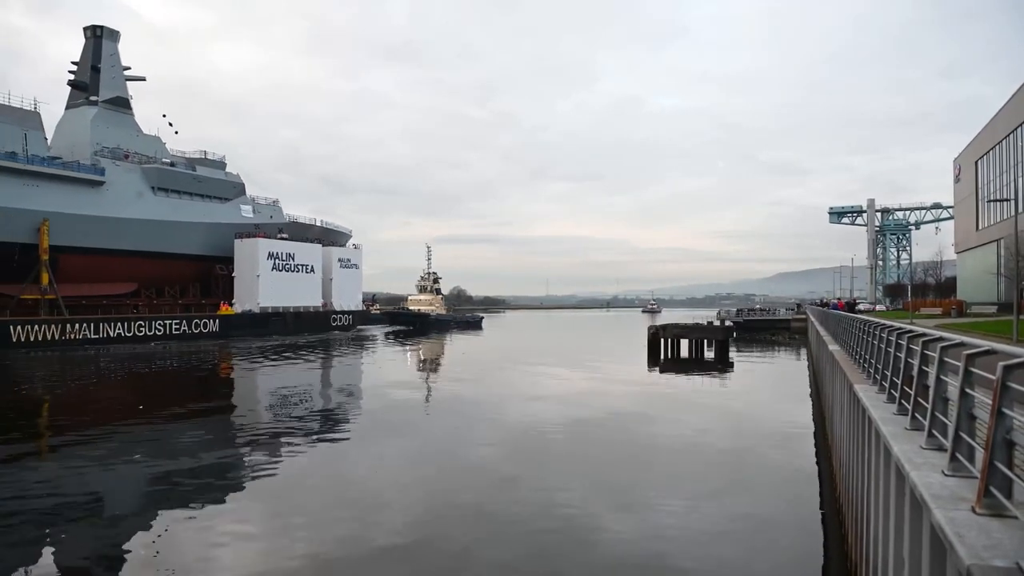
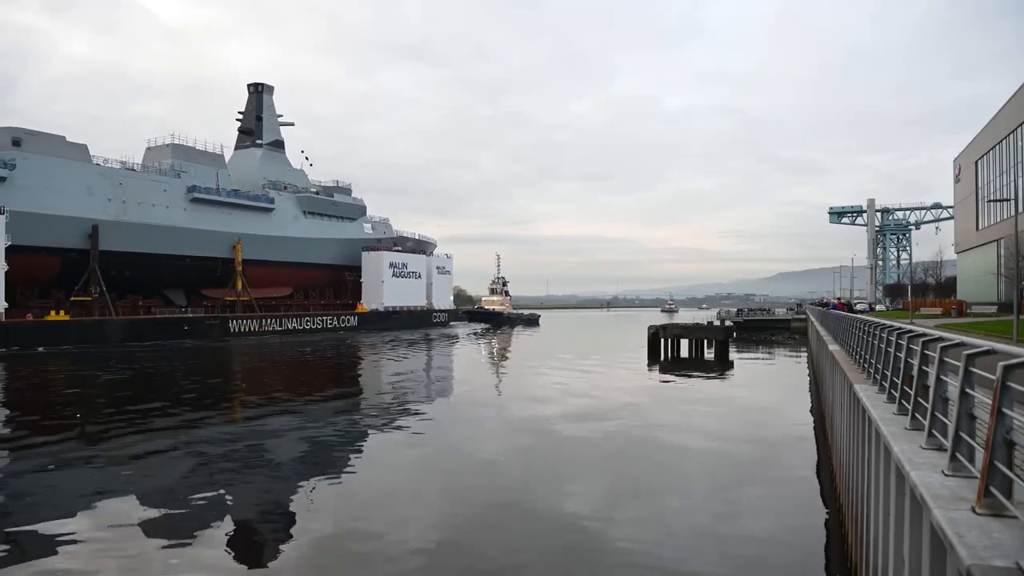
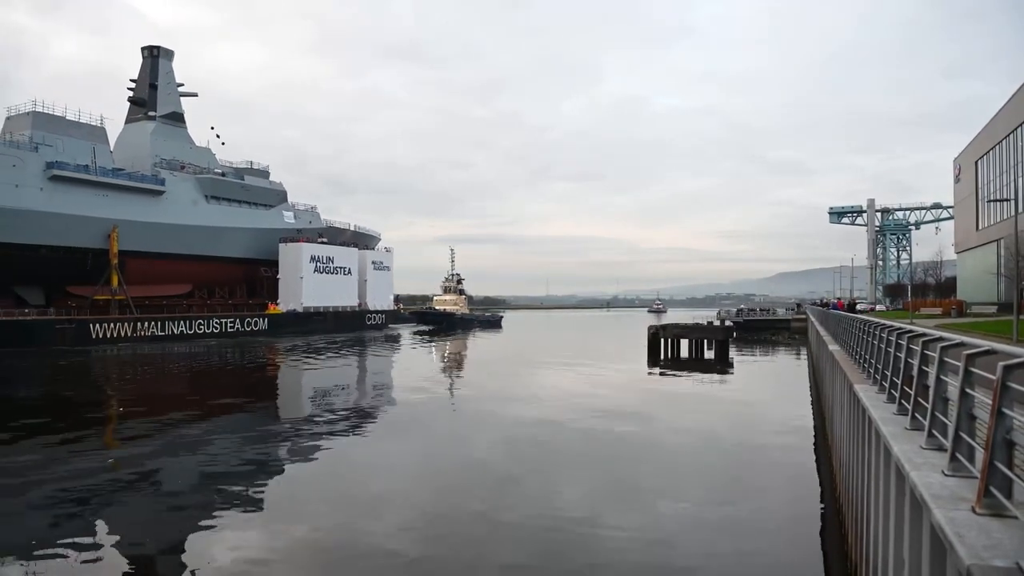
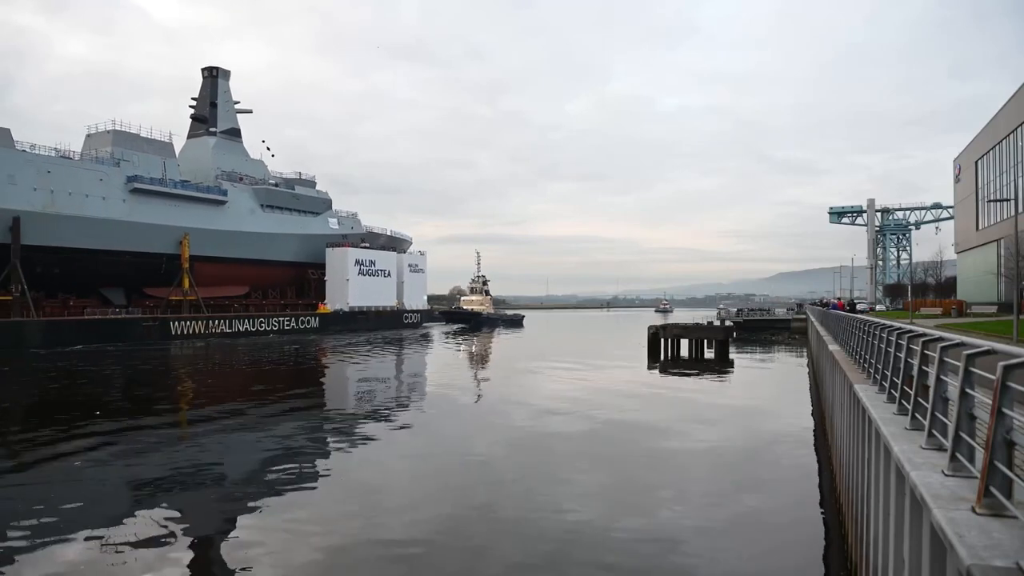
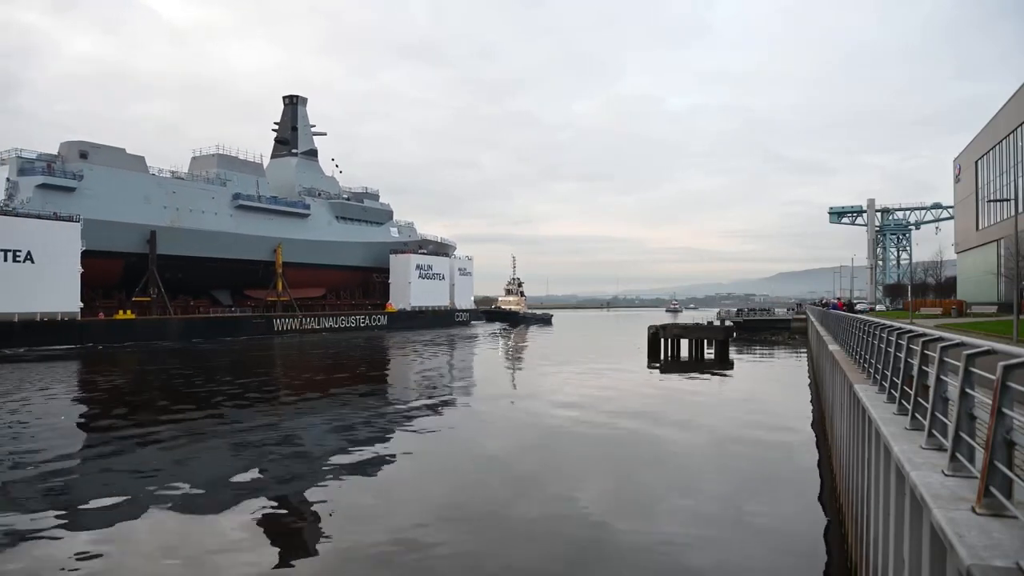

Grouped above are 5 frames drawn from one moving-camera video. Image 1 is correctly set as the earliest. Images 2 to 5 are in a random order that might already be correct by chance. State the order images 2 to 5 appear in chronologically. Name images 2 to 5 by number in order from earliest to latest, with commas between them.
3, 4, 2, 5
